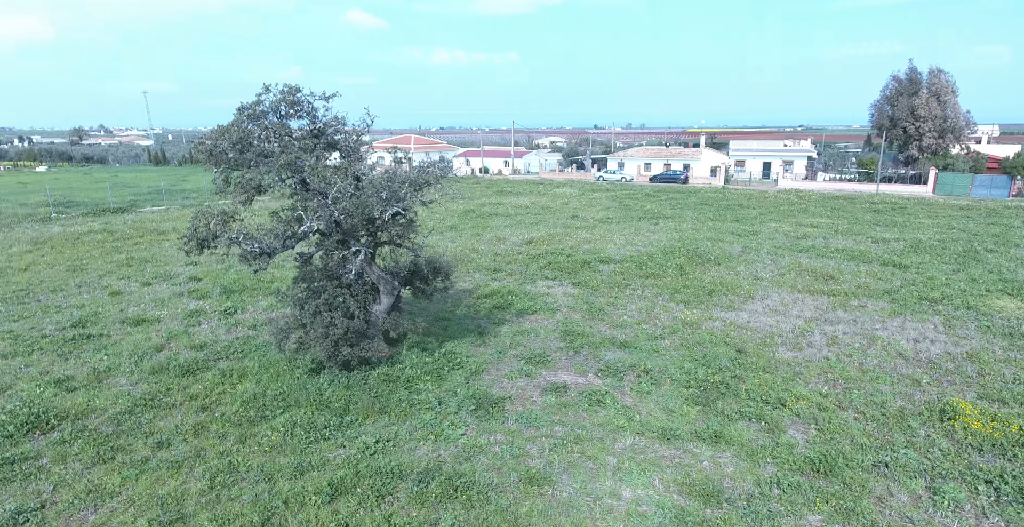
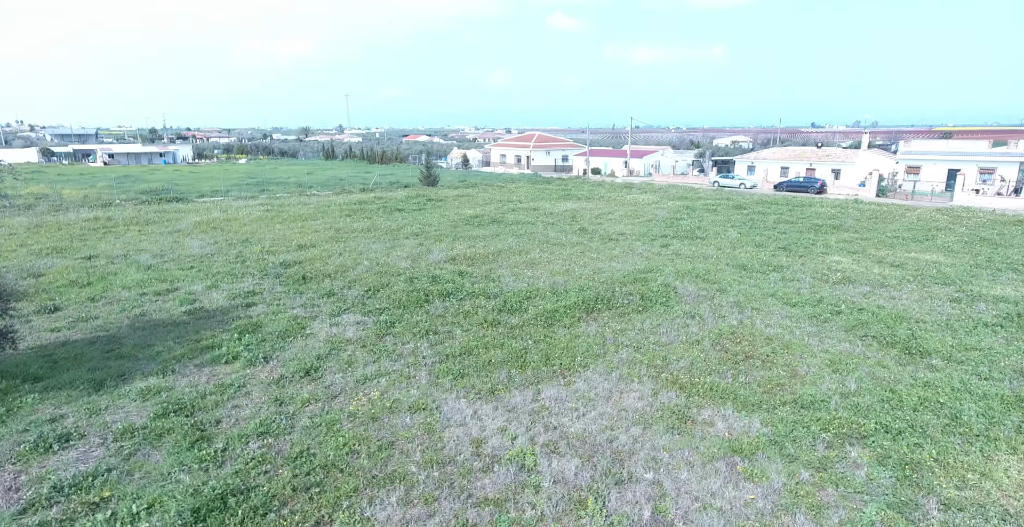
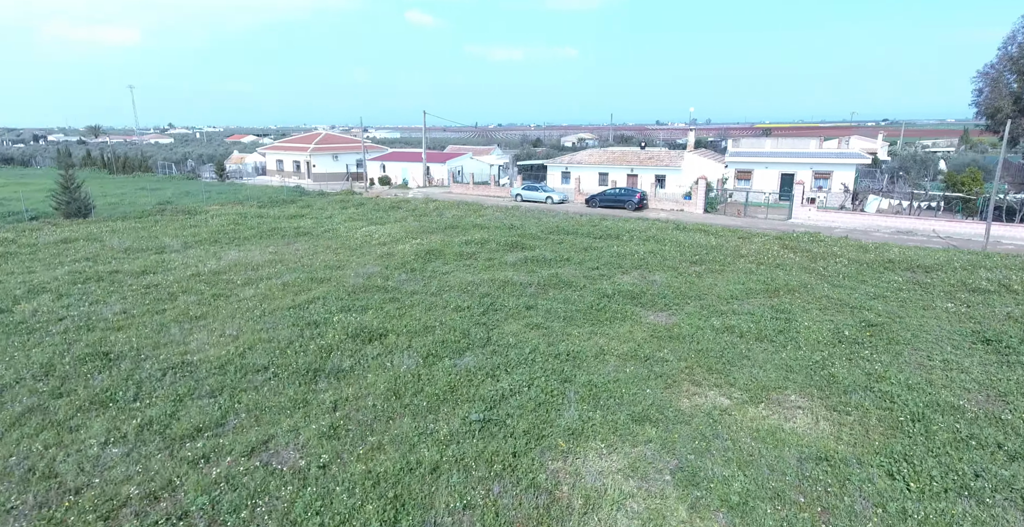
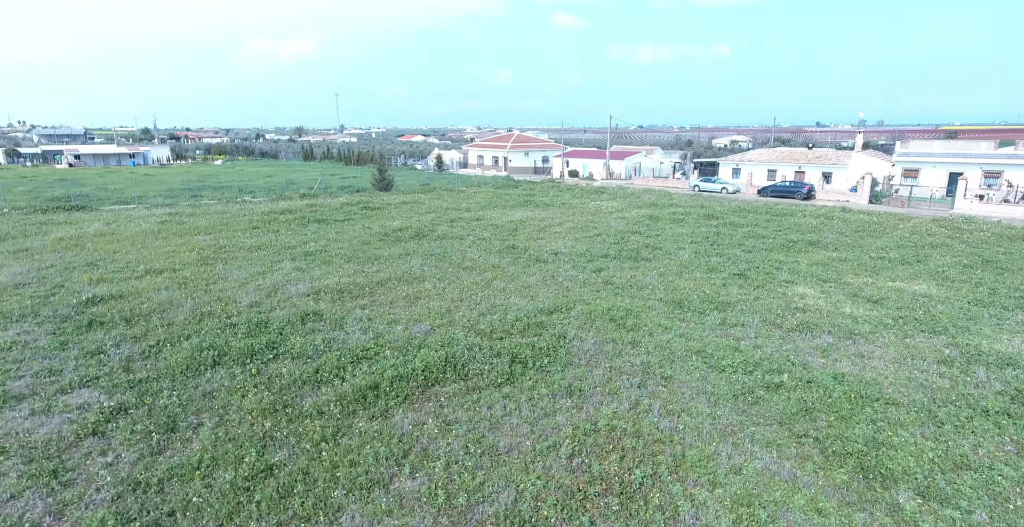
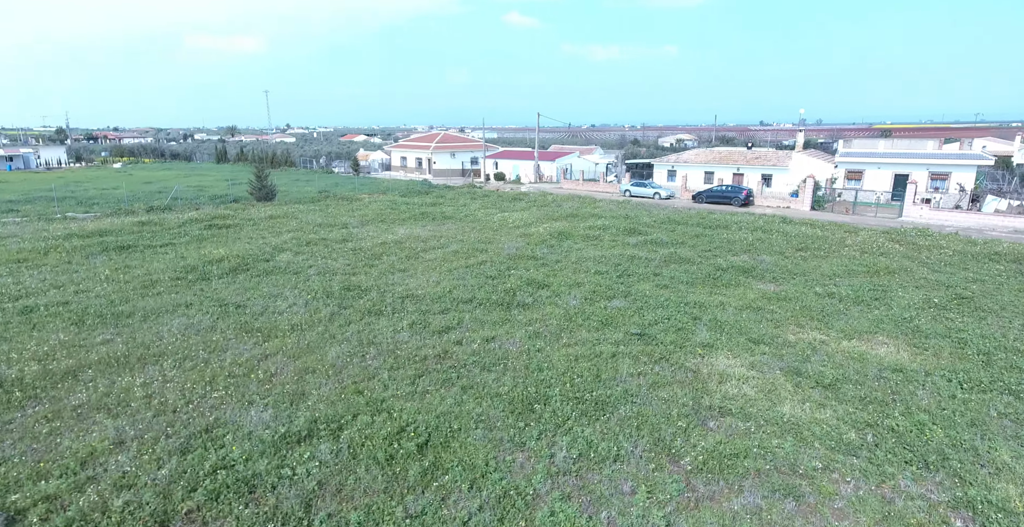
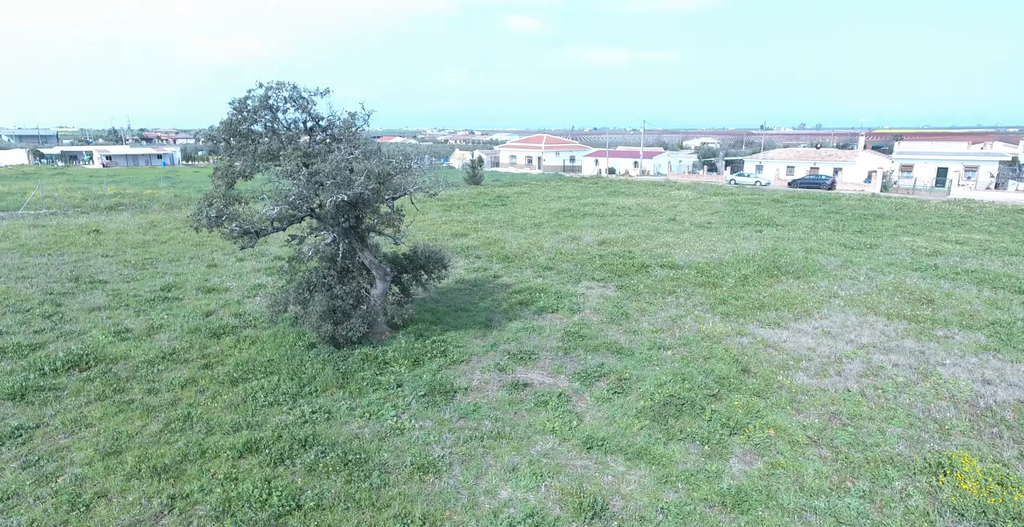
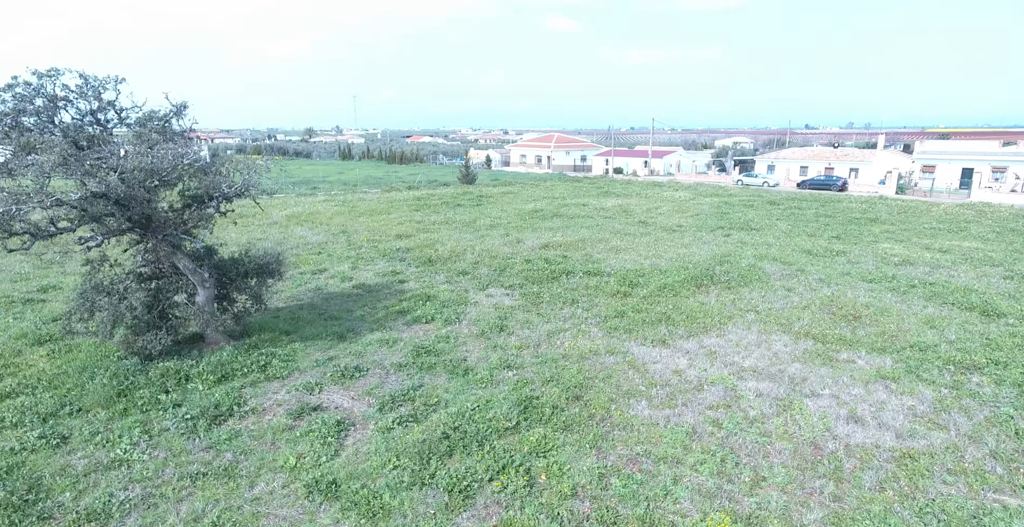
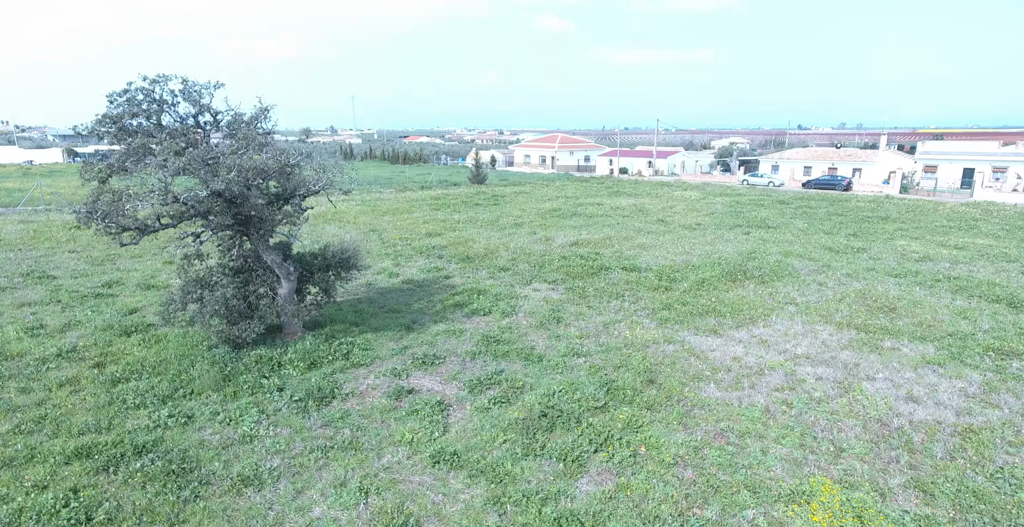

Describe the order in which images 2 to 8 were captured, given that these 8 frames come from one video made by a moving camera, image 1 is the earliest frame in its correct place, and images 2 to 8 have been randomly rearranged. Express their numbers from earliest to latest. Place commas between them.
6, 8, 7, 2, 4, 5, 3
